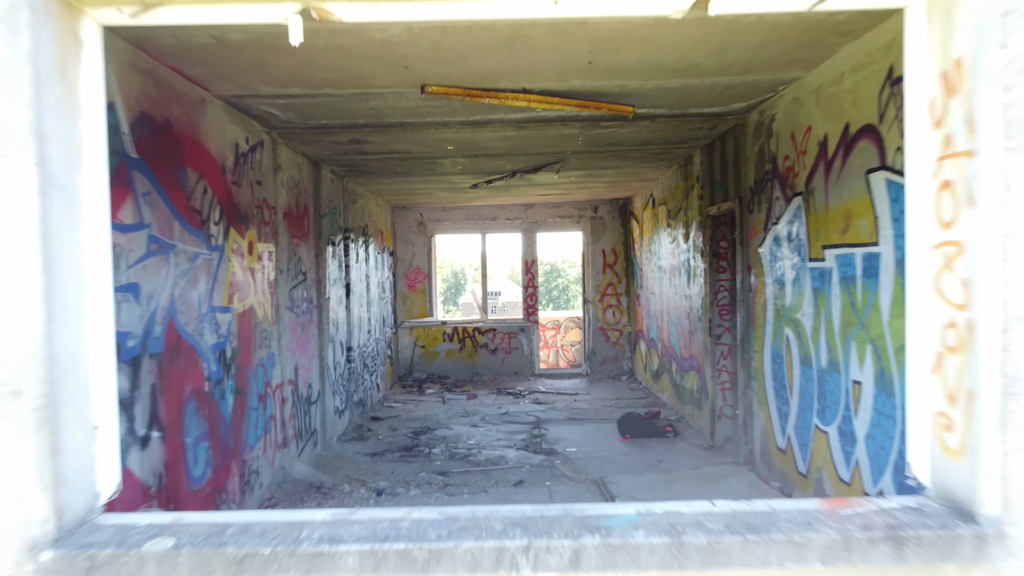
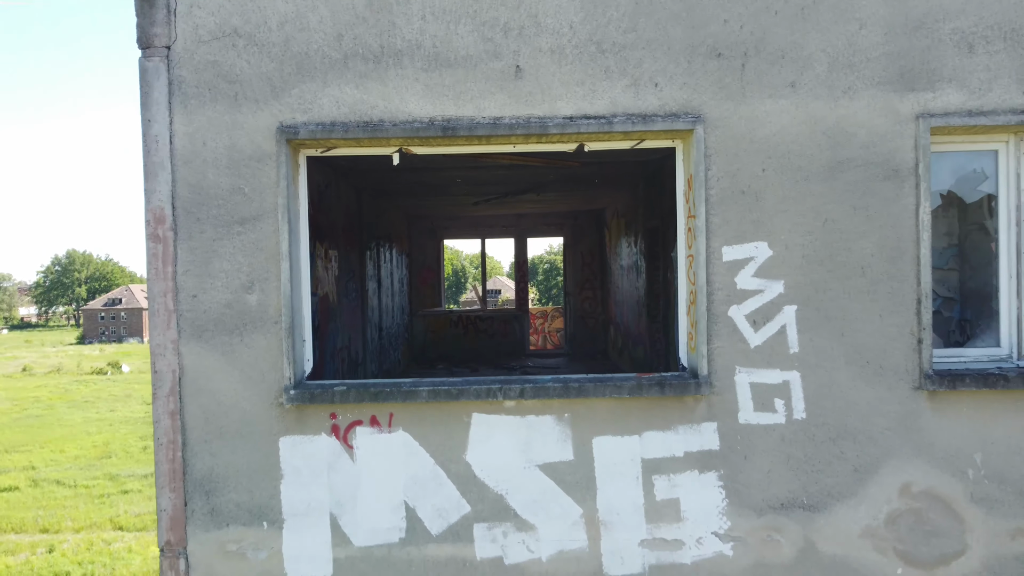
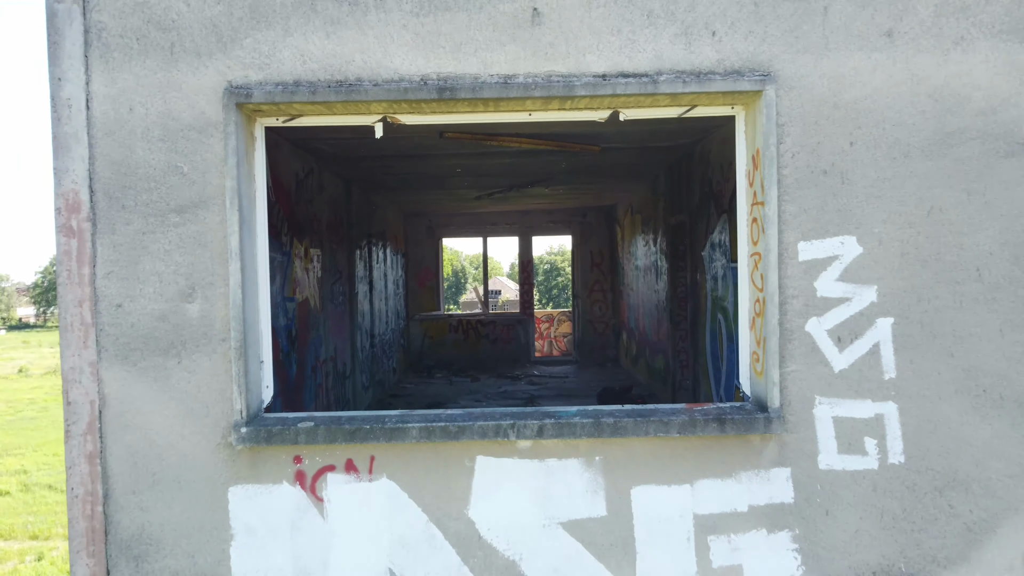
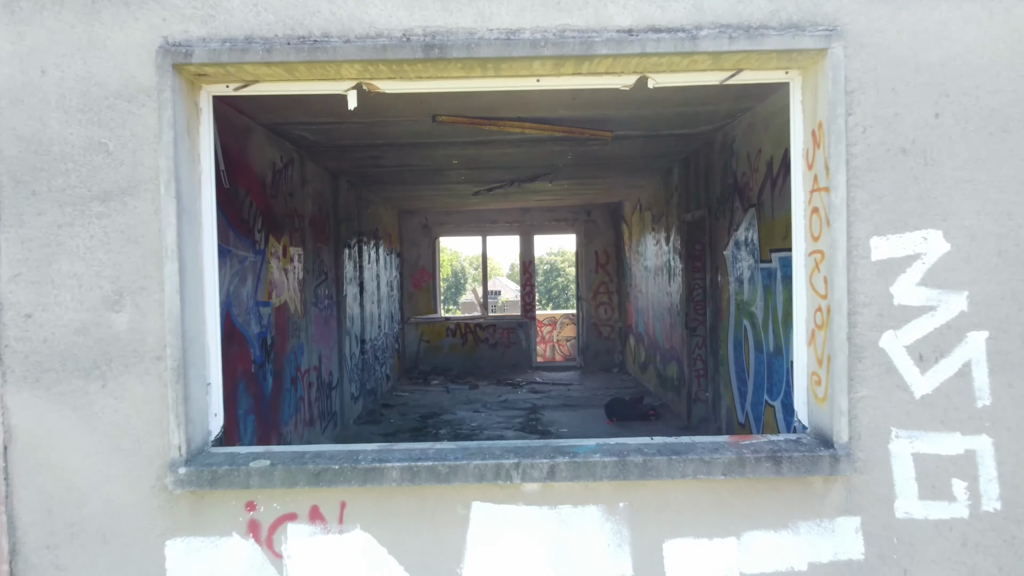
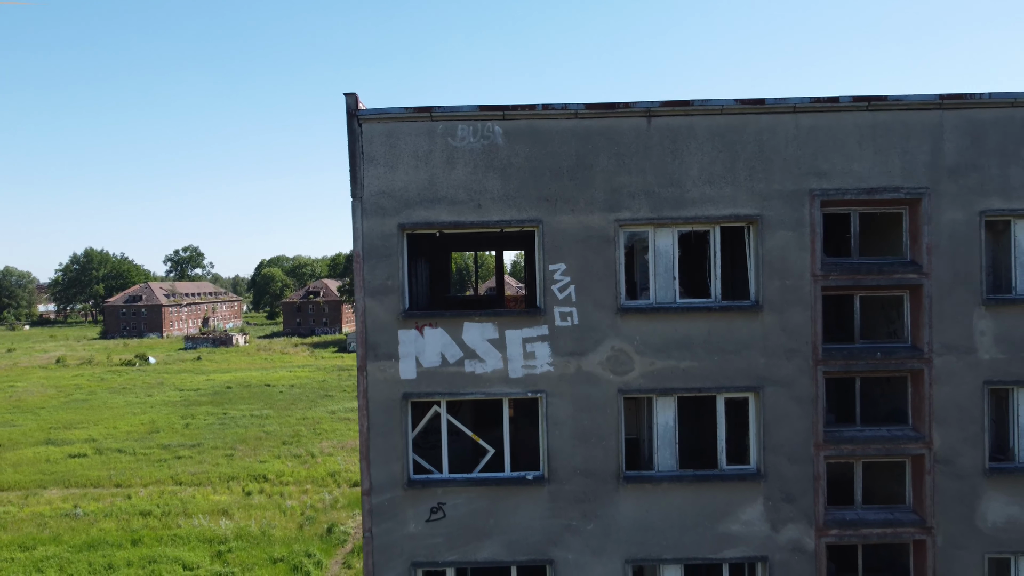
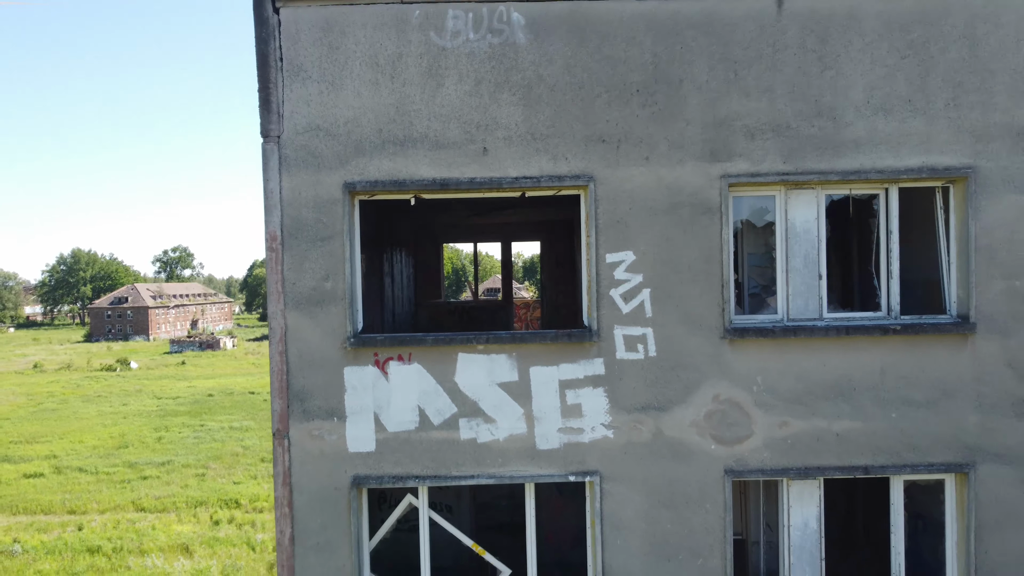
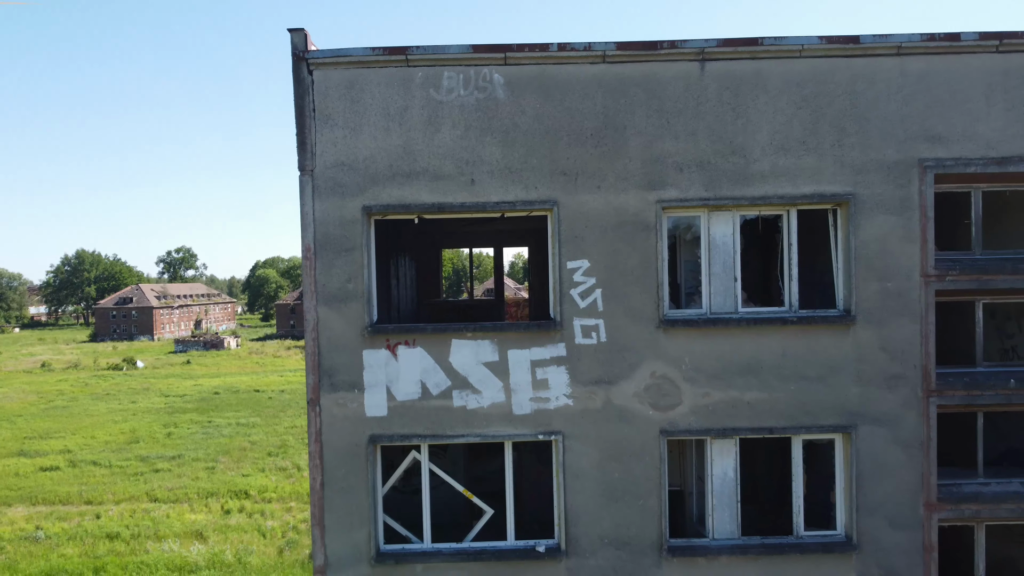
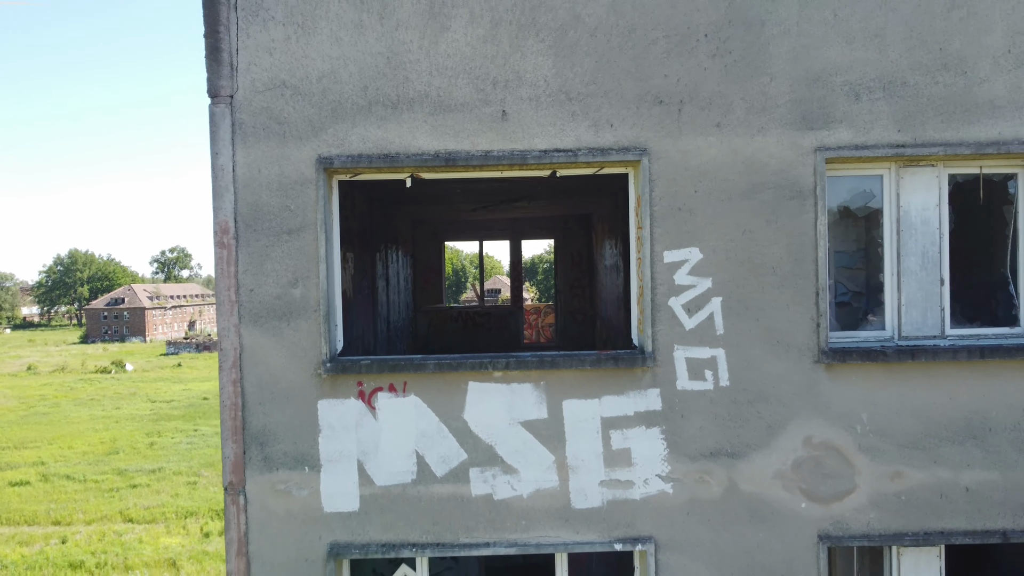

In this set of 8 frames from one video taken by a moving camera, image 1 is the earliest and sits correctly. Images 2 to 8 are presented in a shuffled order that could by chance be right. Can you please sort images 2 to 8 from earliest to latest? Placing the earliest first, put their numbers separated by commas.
4, 3, 2, 8, 6, 7, 5
